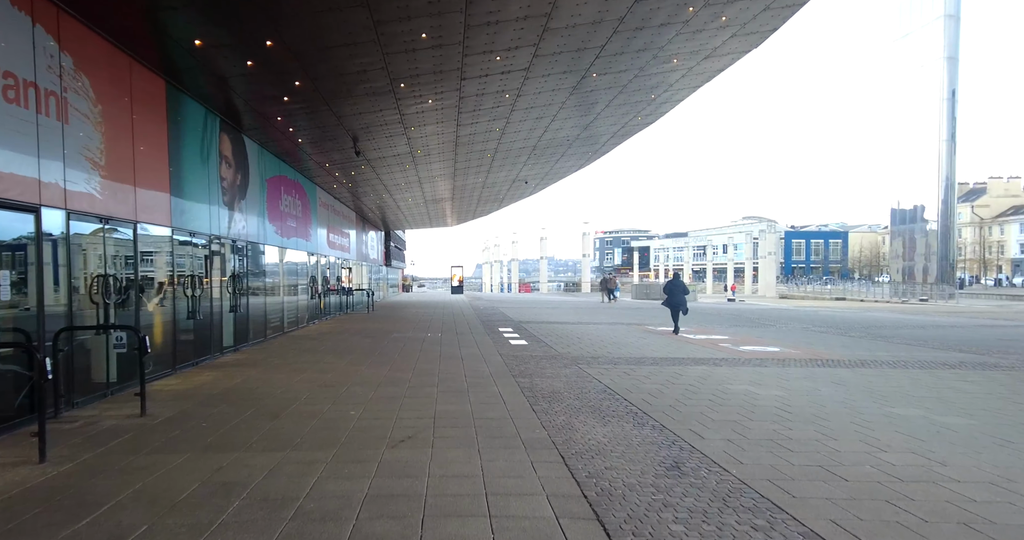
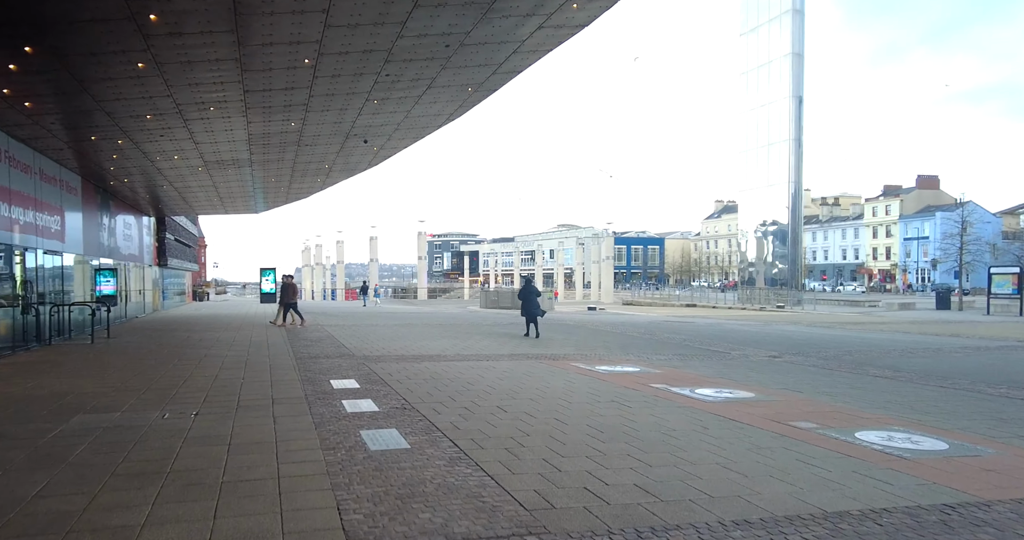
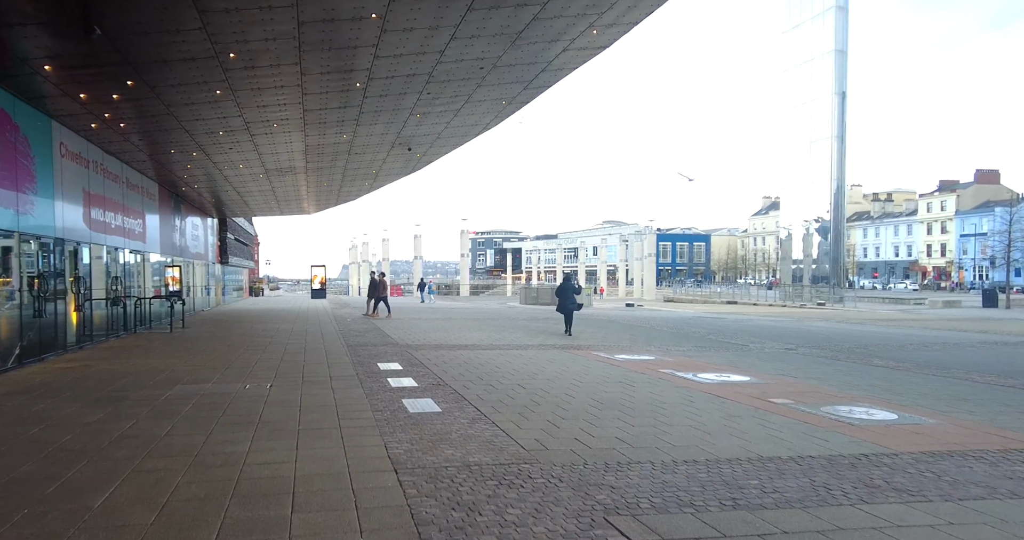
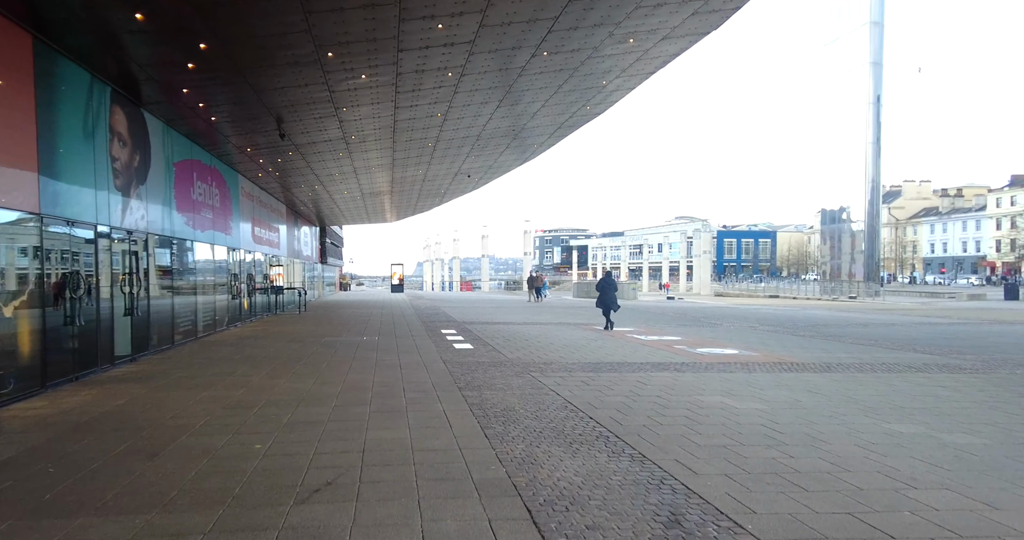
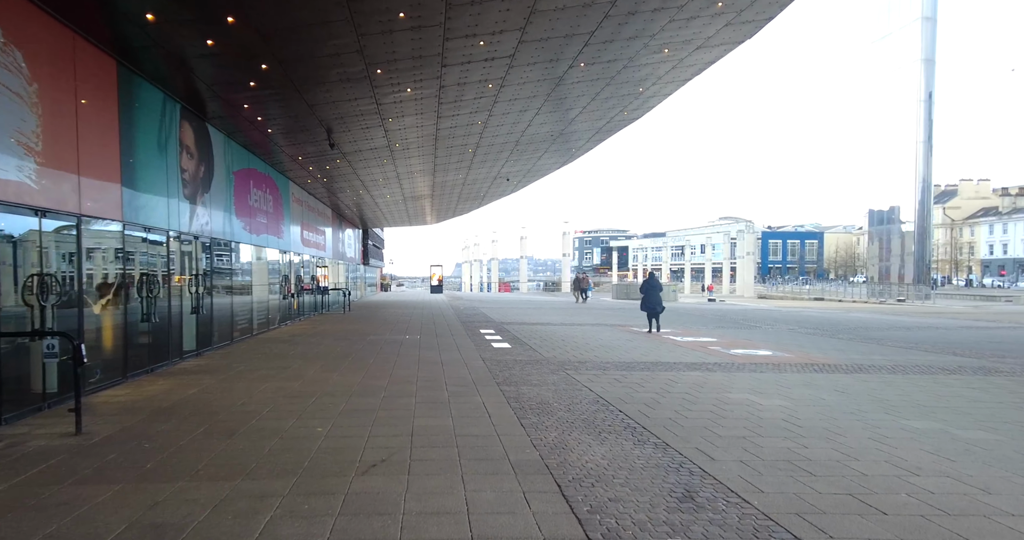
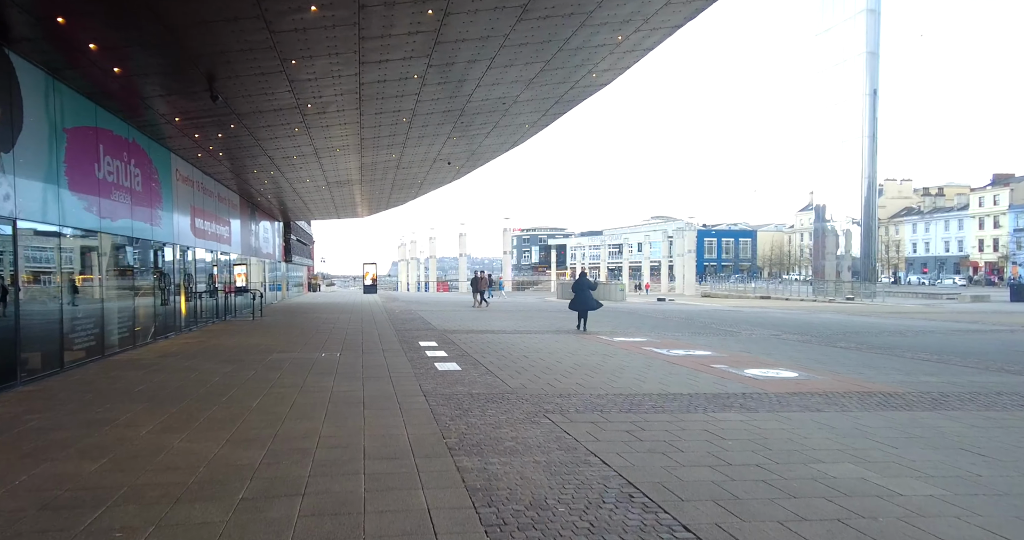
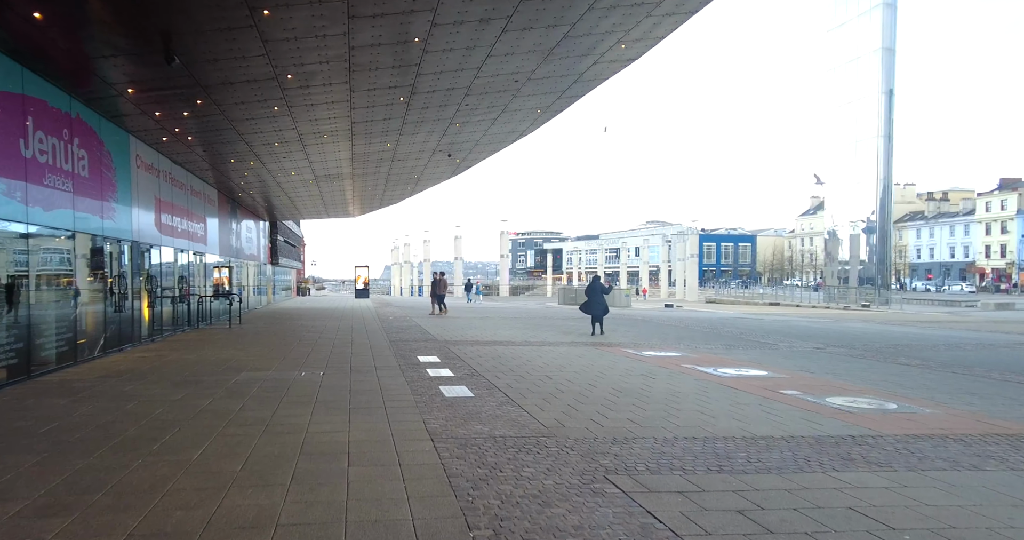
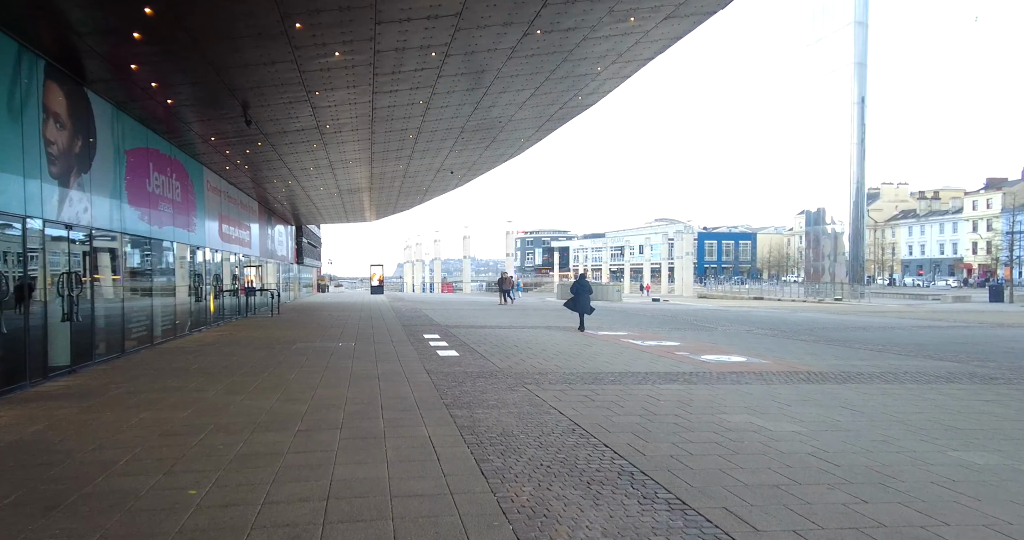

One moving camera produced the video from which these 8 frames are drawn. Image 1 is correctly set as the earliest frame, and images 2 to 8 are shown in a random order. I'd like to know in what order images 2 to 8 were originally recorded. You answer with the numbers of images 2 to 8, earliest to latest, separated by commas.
5, 4, 8, 6, 7, 3, 2
